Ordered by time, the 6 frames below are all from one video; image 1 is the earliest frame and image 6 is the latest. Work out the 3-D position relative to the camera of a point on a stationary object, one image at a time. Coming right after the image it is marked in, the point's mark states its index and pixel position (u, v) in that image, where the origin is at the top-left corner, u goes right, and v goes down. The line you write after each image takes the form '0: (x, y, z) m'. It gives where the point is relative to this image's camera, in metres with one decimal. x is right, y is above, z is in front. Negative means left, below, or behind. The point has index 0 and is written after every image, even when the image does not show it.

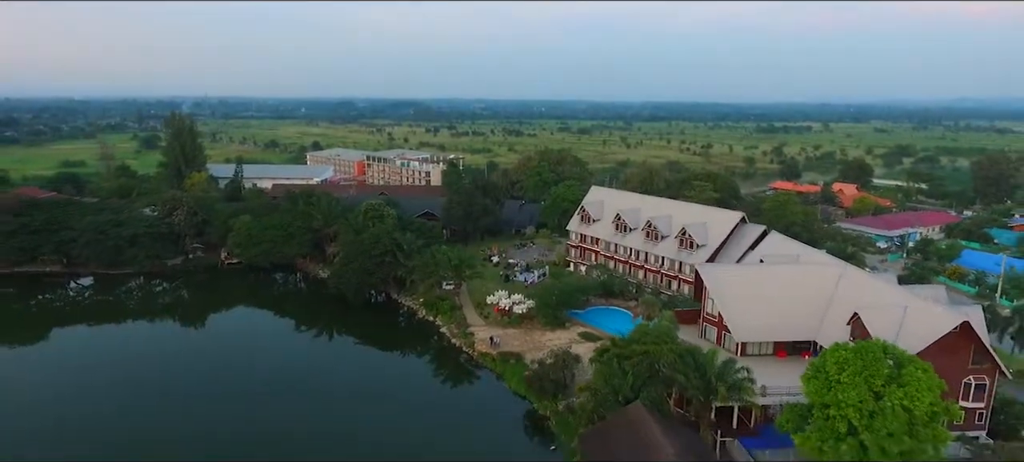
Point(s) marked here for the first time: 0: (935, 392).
0: (+7.1, -2.7, +14.9) m
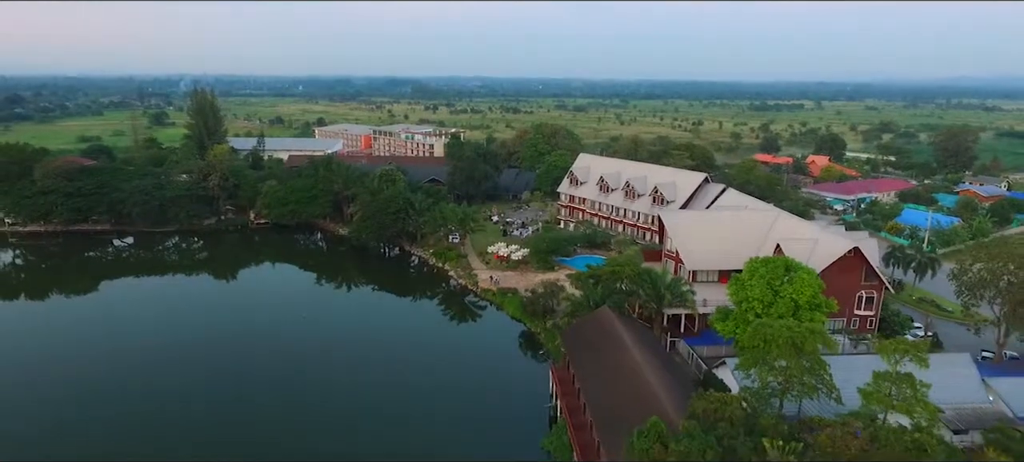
0: (+7.0, -1.3, +20.7) m
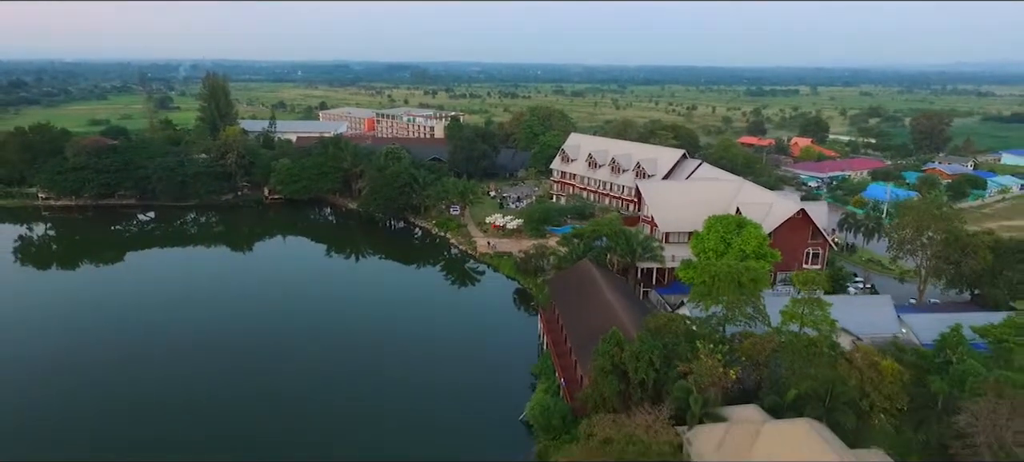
0: (+6.8, -0.3, +24.5) m
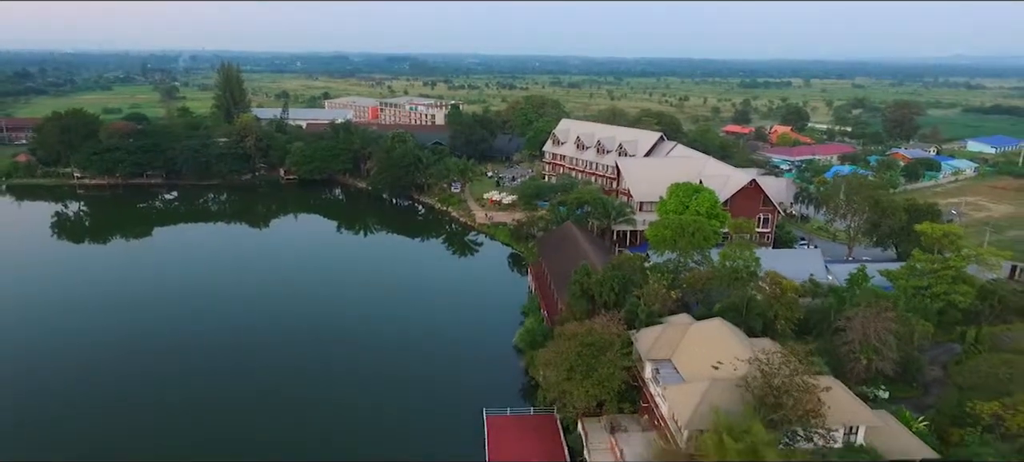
0: (+6.6, +0.9, +29.4) m
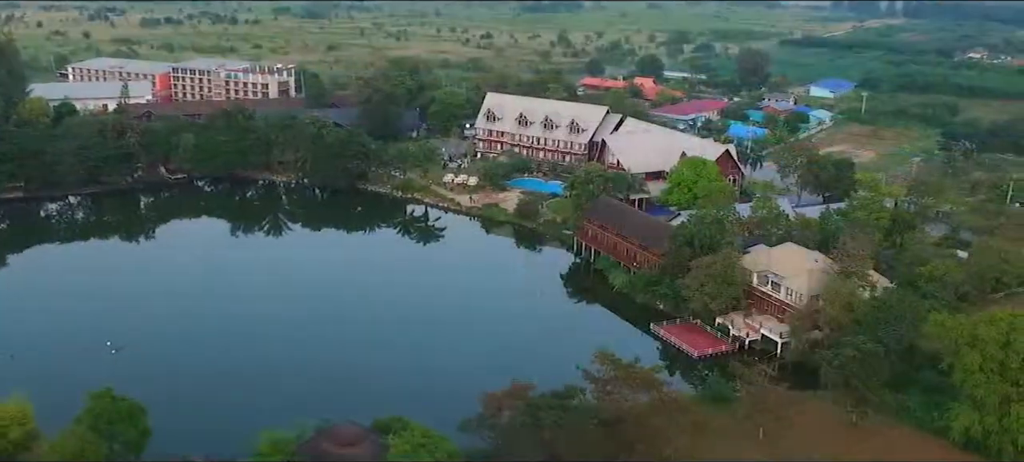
0: (+12.7, -0.1, +36.5) m
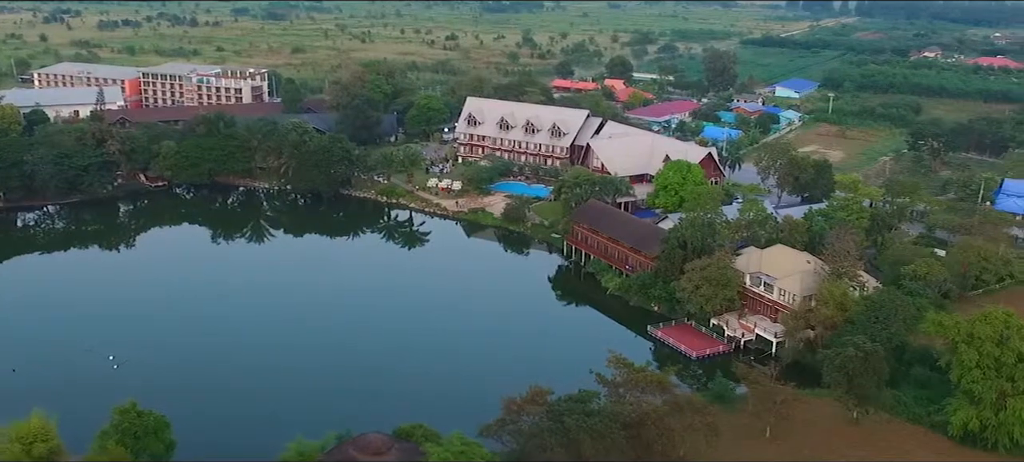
0: (+15.8, -0.6, +38.7) m
